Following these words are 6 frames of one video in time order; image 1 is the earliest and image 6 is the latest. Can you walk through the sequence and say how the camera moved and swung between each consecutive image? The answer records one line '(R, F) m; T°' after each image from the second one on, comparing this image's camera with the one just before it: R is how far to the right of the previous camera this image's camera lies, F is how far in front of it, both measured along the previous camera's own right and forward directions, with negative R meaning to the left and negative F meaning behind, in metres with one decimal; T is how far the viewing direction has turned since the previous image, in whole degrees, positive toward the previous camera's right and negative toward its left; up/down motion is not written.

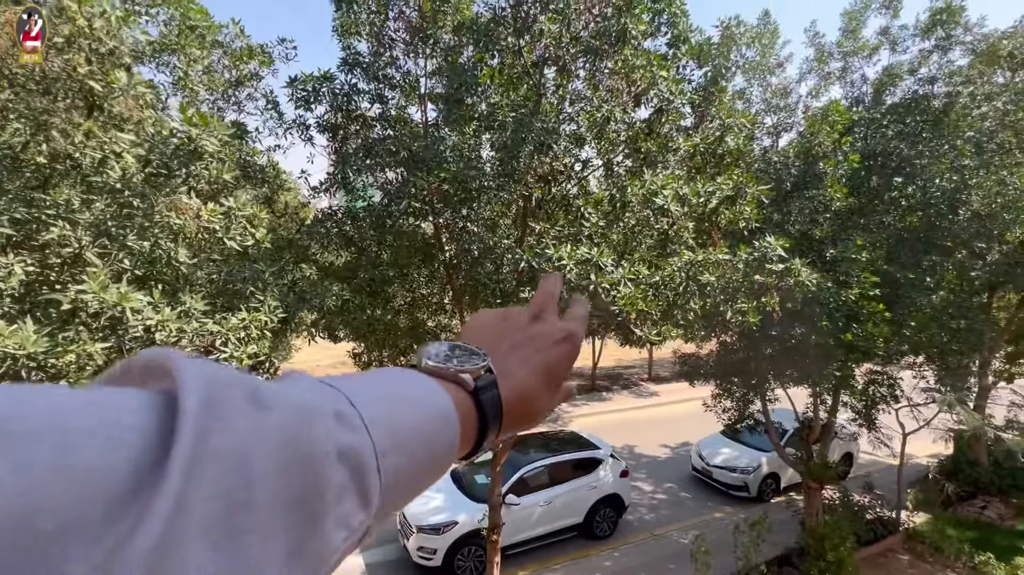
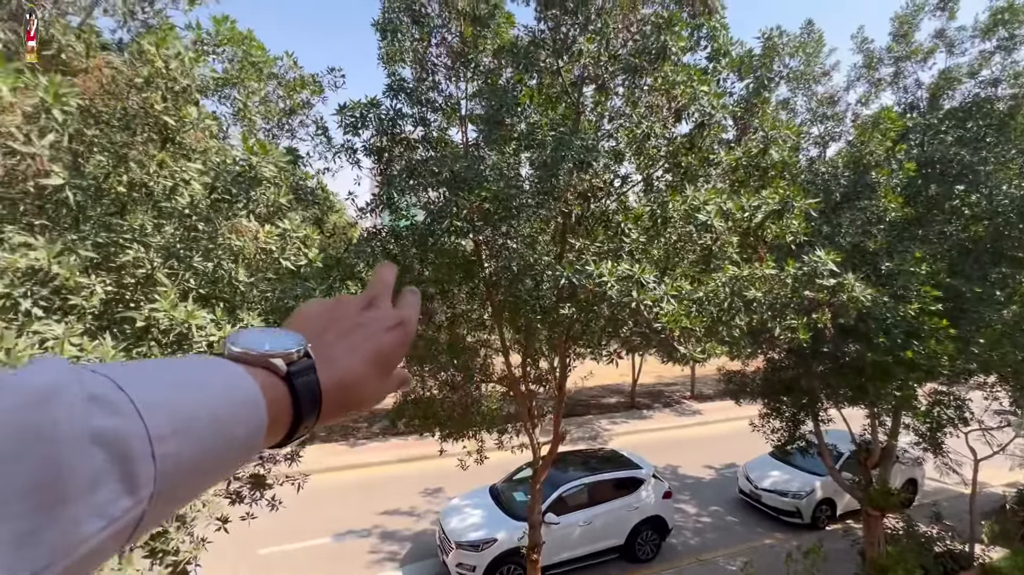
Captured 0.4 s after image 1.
(0.0, 0.0) m; -4°
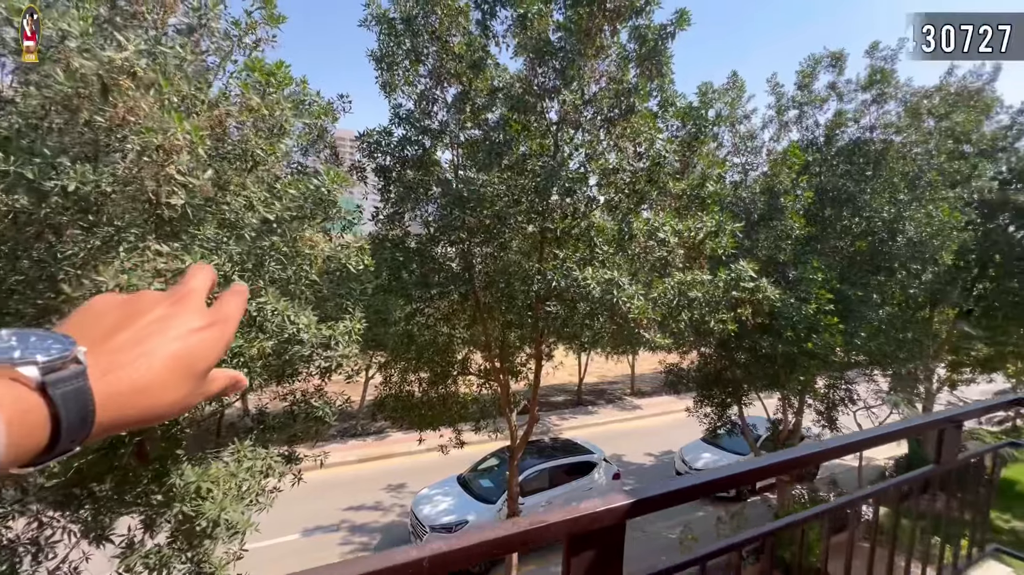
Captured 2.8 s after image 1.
(-0.5, -0.7) m; +7°
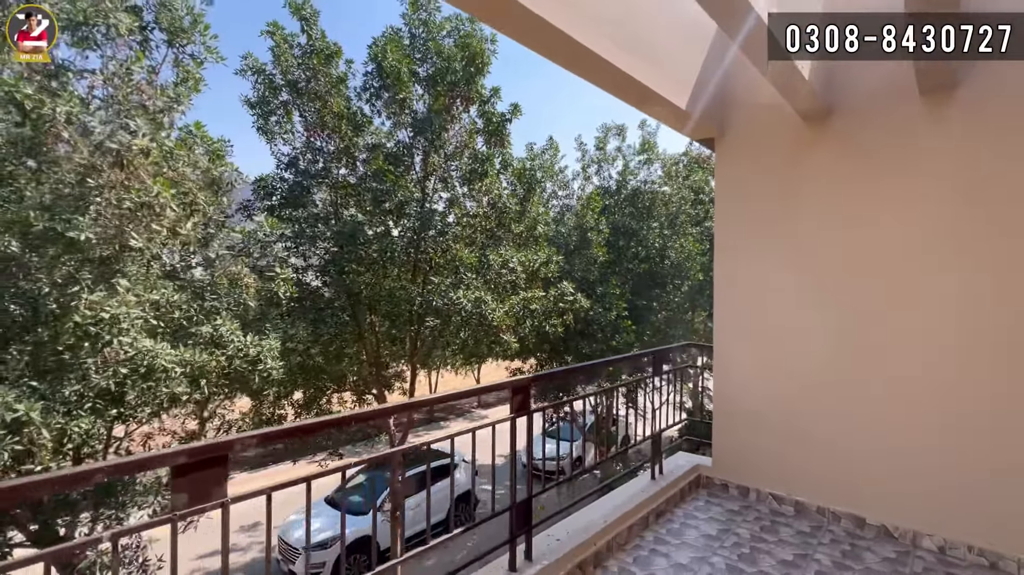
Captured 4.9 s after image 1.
(-0.6, -1.2) m; +20°
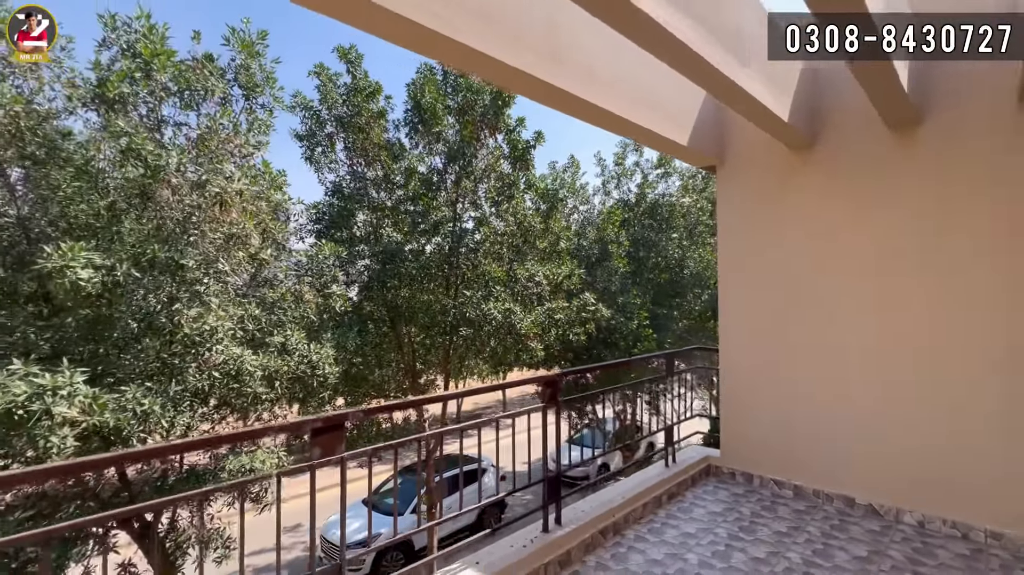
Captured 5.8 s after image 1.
(0.0, -0.5) m; -3°
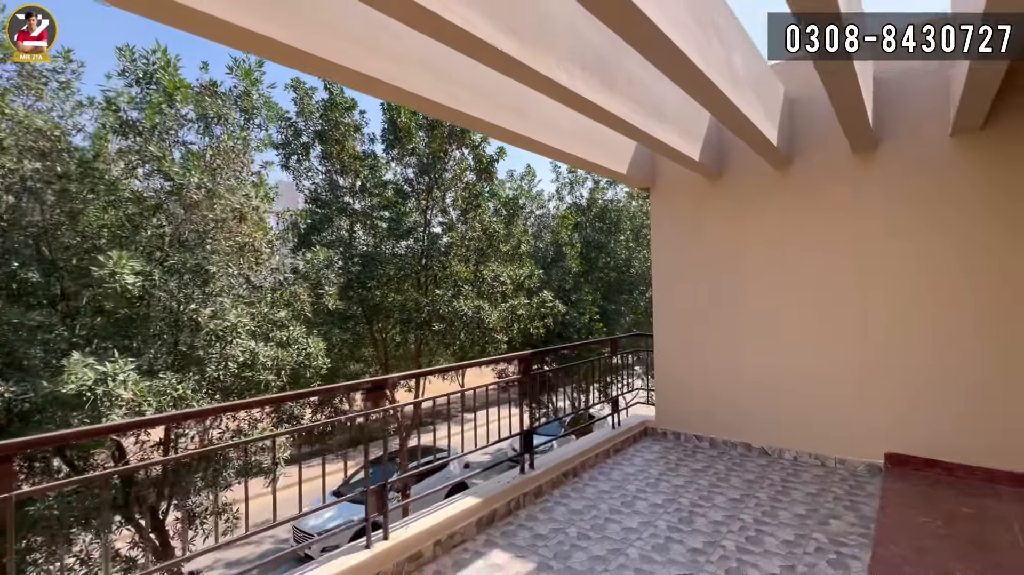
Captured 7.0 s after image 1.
(-0.2, -0.7) m; +6°
